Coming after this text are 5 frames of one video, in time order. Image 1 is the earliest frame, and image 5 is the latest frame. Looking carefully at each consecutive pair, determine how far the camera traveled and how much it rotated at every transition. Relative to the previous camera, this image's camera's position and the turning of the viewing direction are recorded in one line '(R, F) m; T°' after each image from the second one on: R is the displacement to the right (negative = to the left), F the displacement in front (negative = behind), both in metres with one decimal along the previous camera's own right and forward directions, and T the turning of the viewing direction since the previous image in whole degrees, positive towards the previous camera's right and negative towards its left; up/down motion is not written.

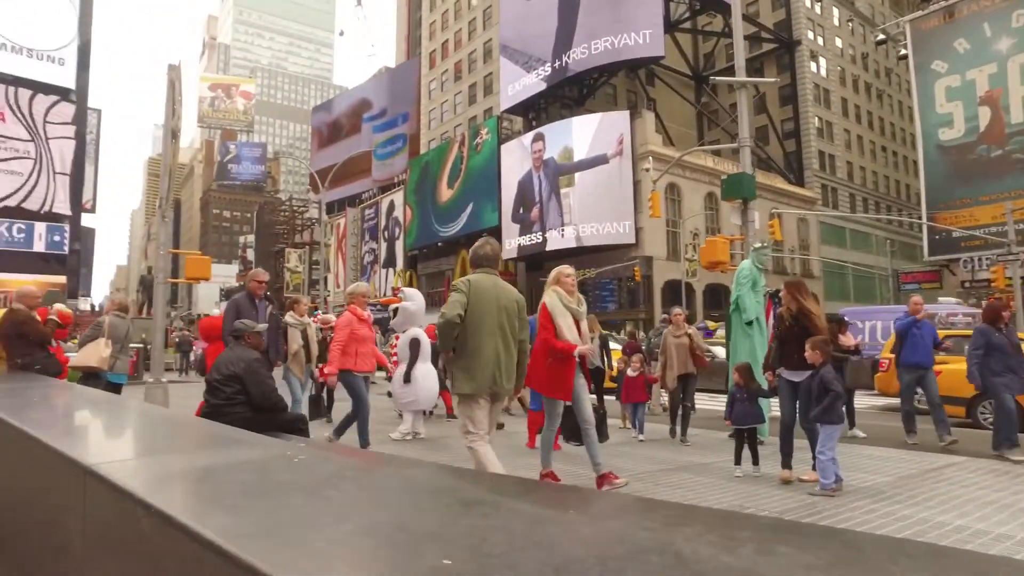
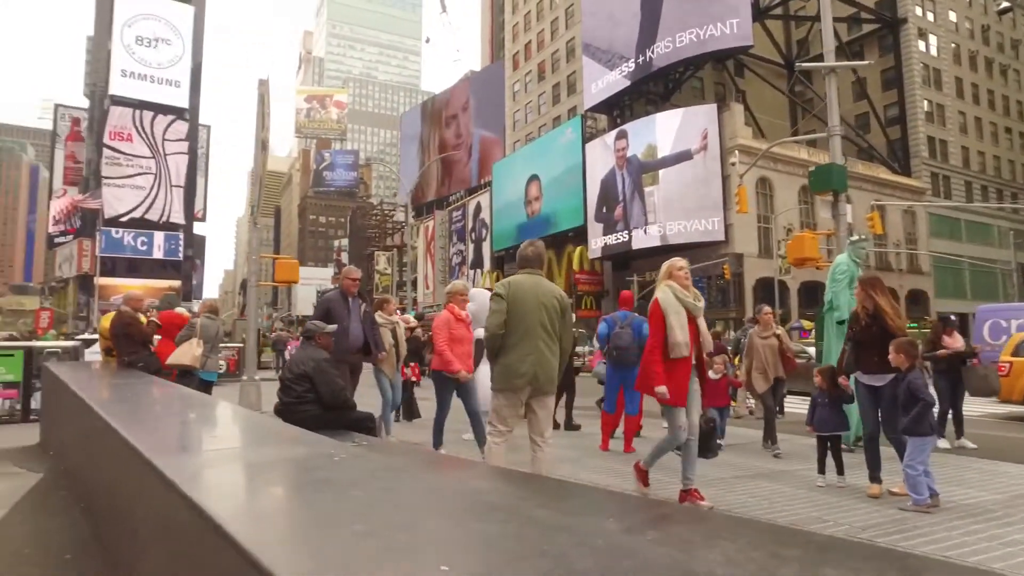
(+0.2, +0.1) m; -7°
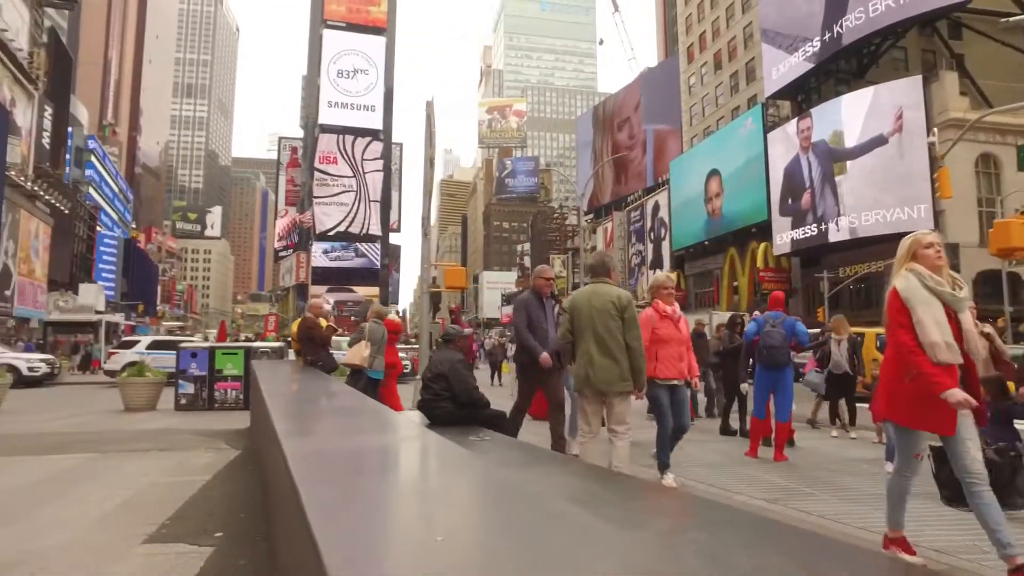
(+0.5, -0.2) m; -15°
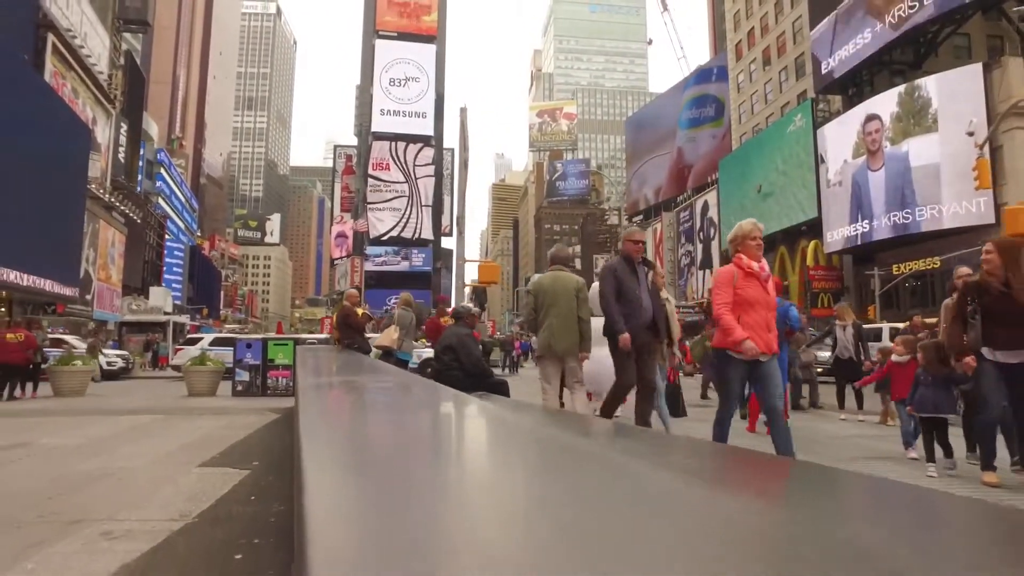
(+0.5, -0.8) m; -4°
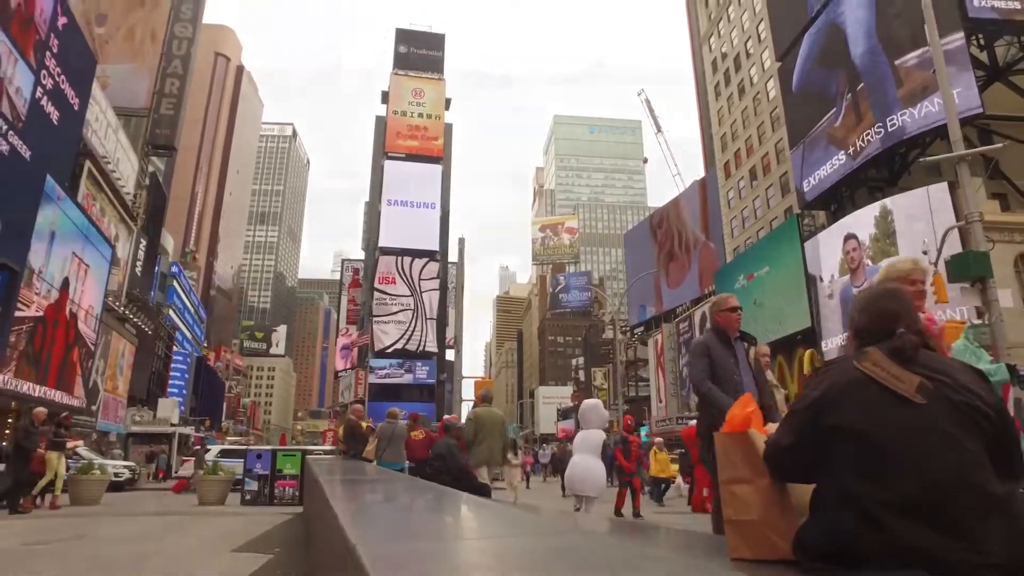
(+0.3, -1.4) m; 0°
